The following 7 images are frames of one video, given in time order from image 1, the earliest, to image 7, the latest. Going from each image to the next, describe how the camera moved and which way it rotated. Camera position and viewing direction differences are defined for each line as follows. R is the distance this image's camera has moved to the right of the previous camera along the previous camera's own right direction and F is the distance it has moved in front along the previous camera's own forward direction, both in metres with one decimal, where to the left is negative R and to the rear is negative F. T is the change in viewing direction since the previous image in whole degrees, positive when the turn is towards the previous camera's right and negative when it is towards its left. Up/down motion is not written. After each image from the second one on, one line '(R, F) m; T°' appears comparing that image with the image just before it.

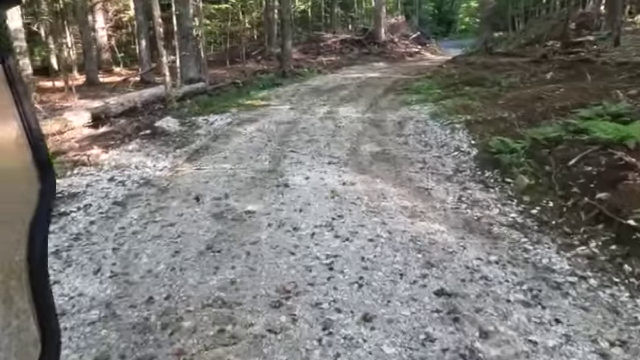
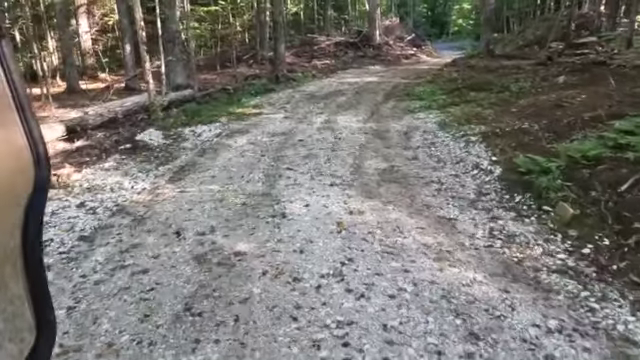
(-0.1, +1.2) m; +1°
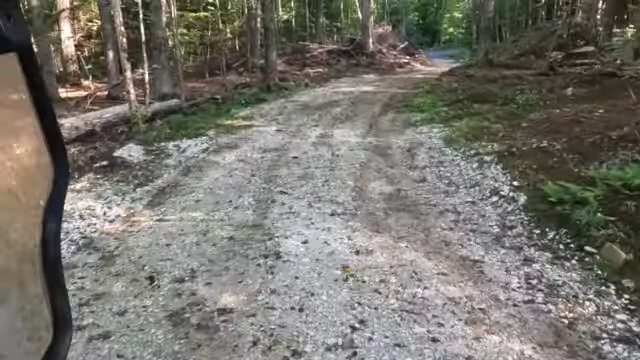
(-0.1, +1.1) m; +1°
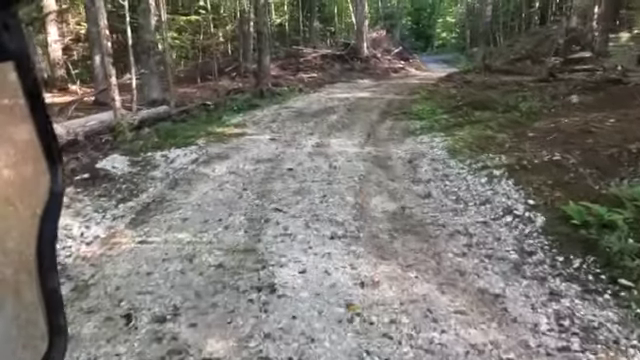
(-0.1, +0.7) m; +1°
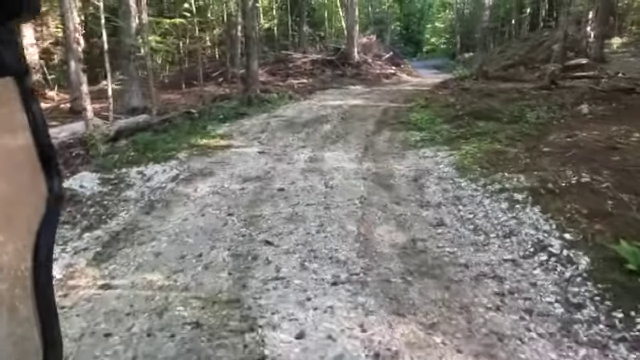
(-0.1, +1.2) m; +1°
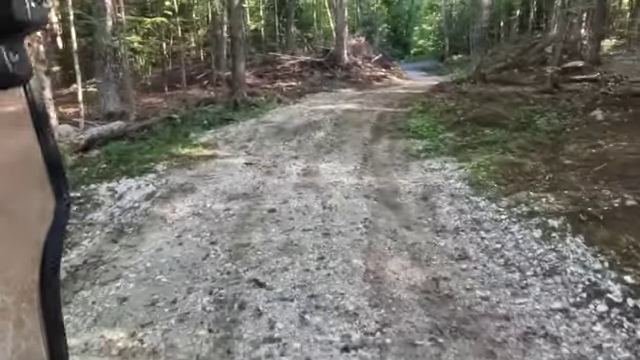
(-0.2, +1.2) m; +2°
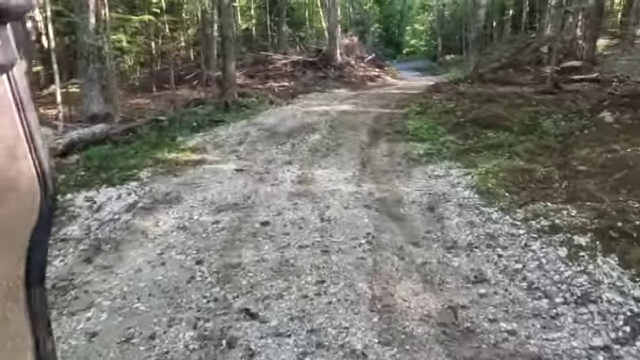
(-0.1, +0.7) m; +1°
